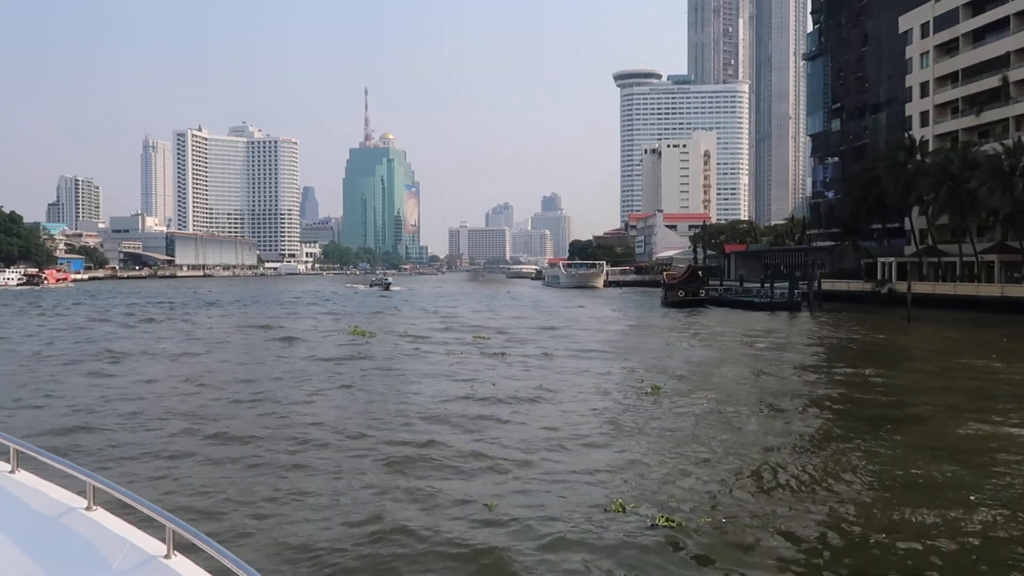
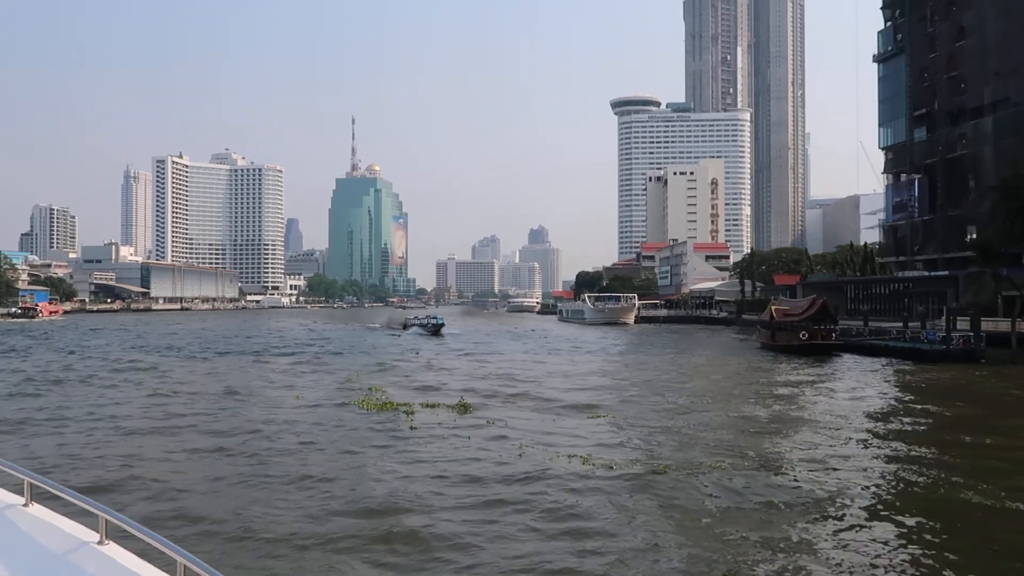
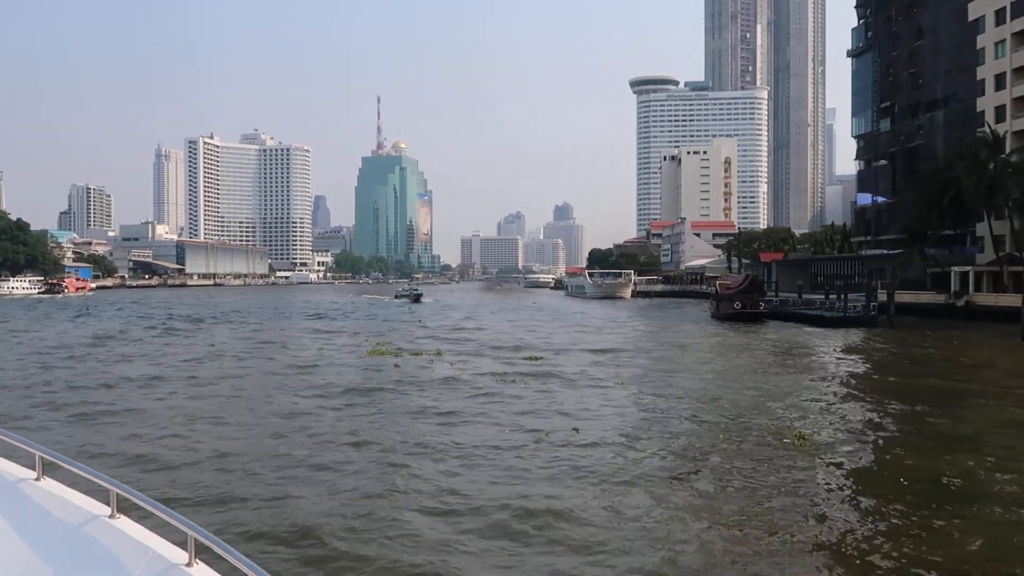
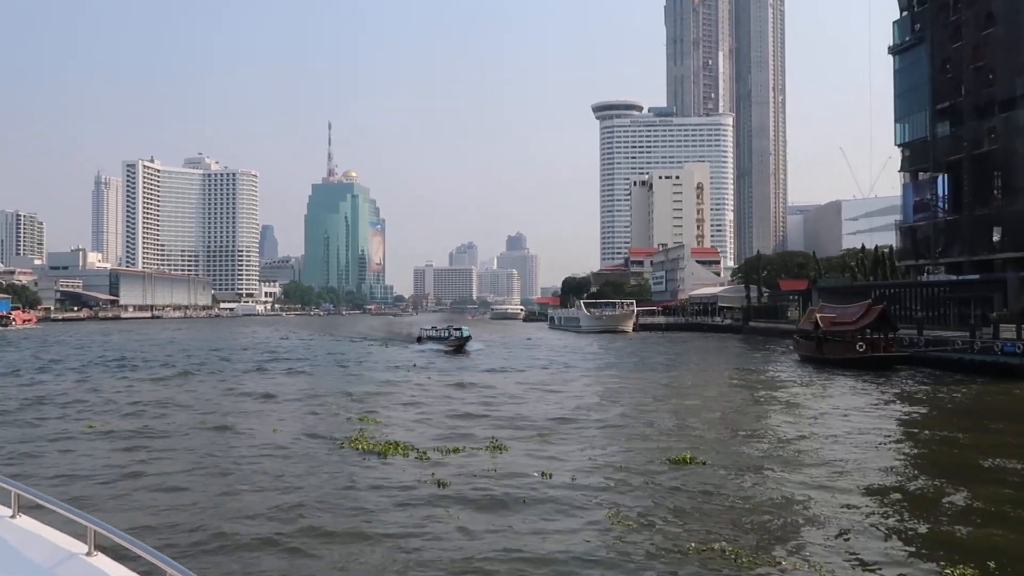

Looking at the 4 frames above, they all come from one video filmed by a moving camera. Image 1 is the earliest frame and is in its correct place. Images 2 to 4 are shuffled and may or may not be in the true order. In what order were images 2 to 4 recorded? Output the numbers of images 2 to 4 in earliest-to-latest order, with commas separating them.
3, 2, 4
